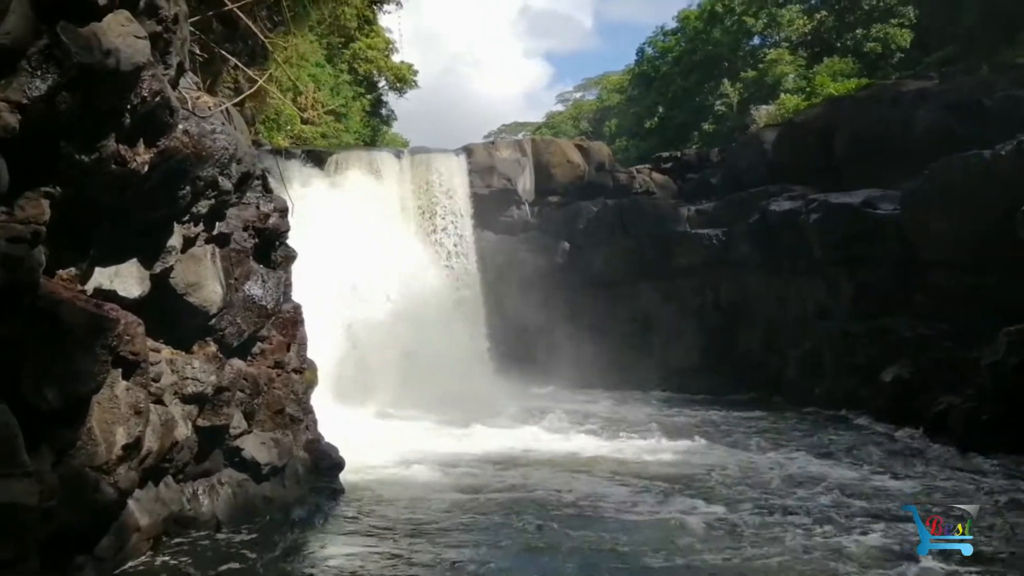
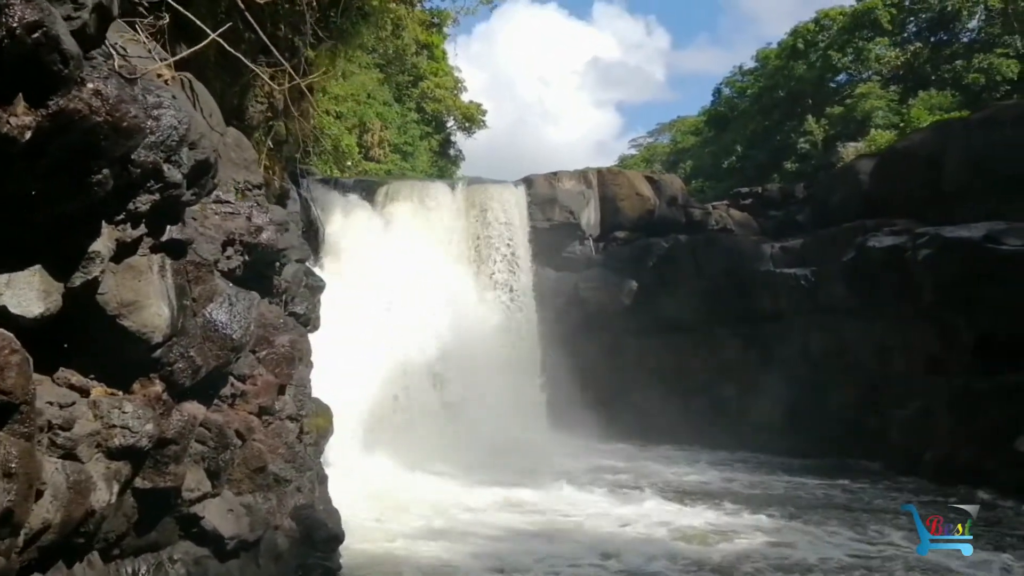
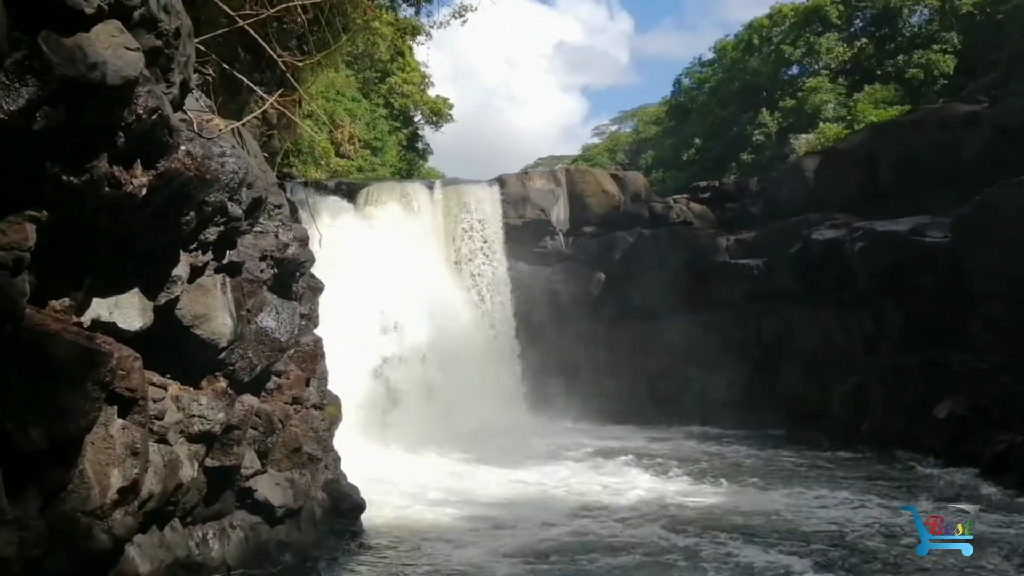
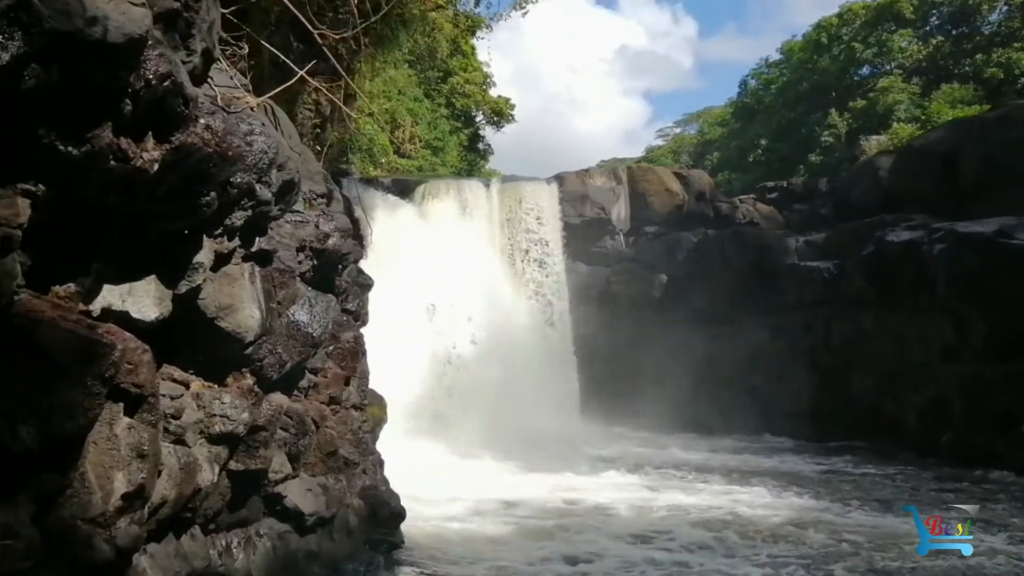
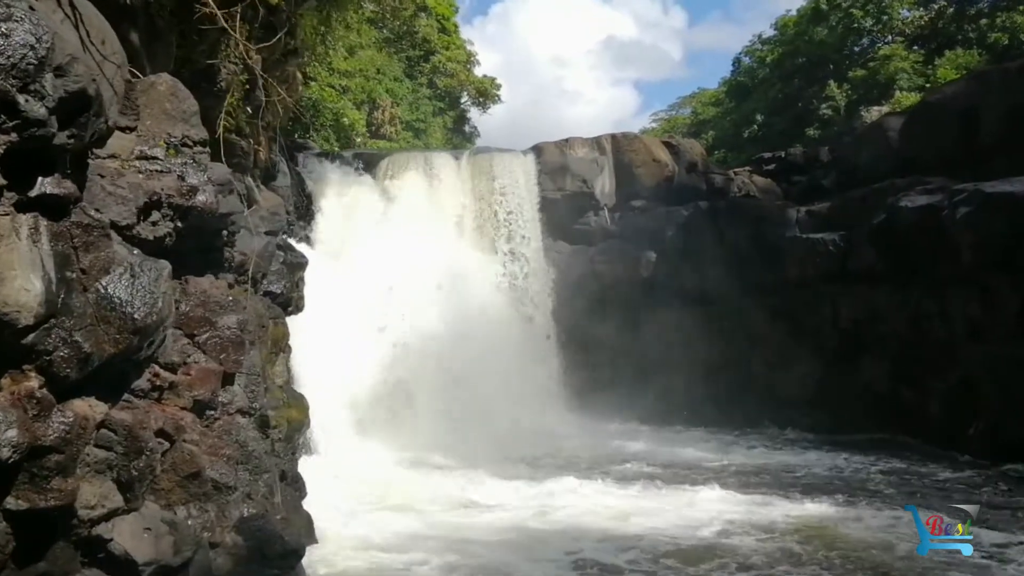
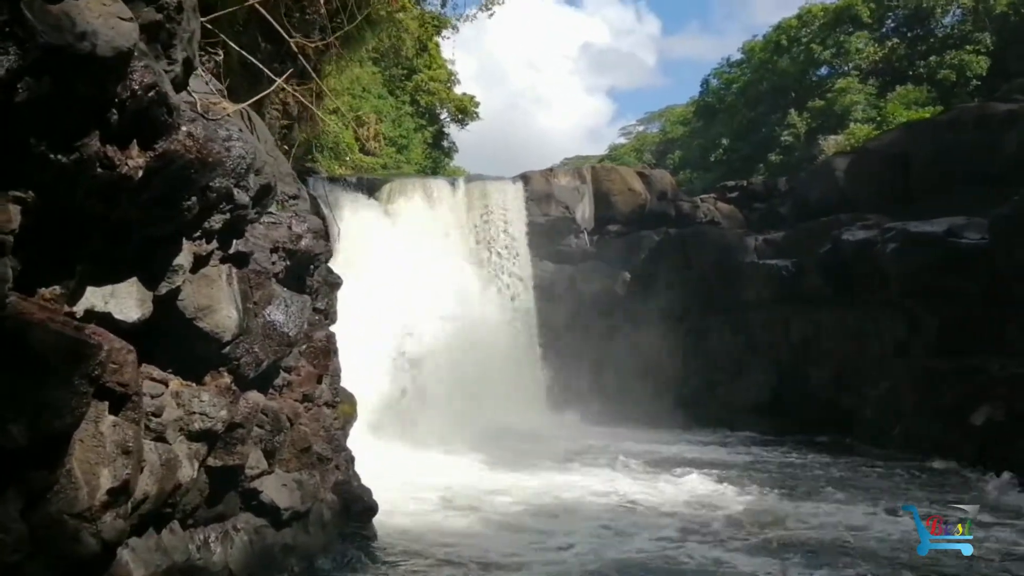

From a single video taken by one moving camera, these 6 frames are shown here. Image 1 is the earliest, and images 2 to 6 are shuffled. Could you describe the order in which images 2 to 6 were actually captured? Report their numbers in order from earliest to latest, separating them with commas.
3, 6, 4, 2, 5
